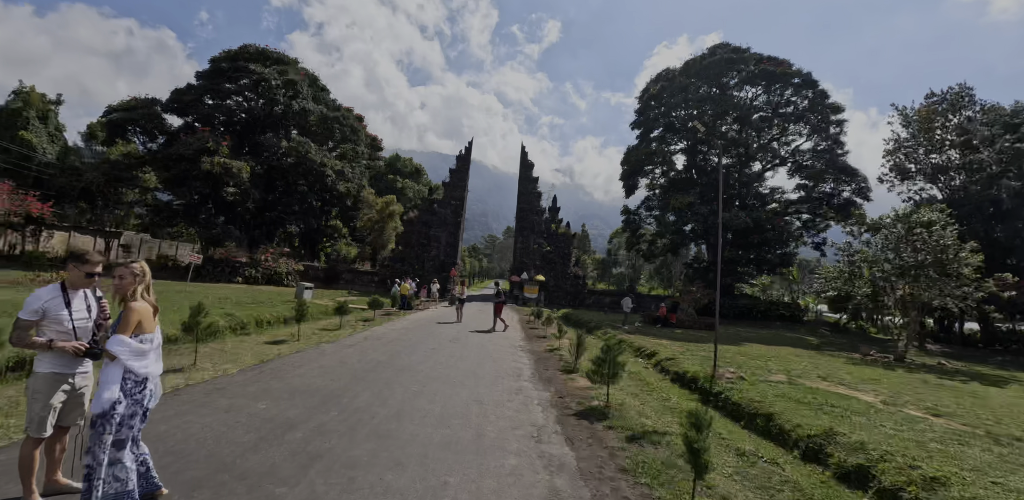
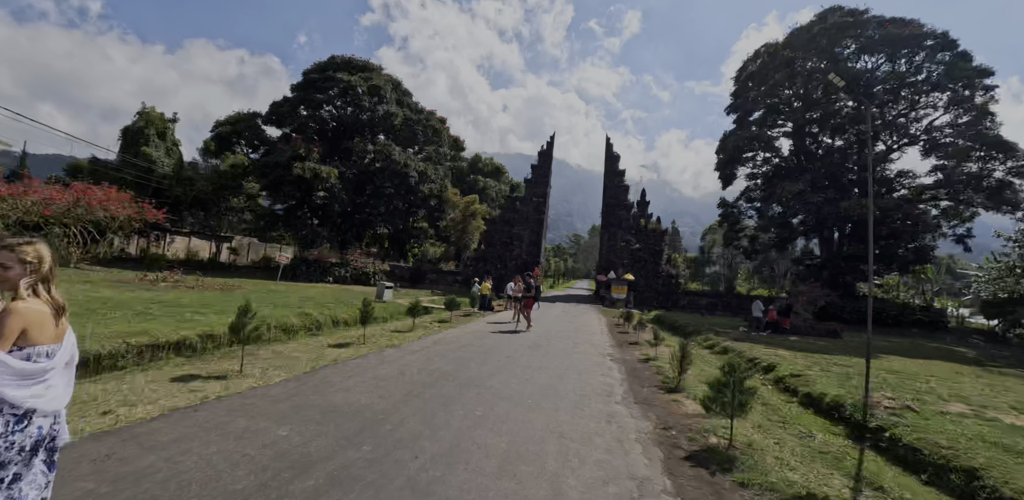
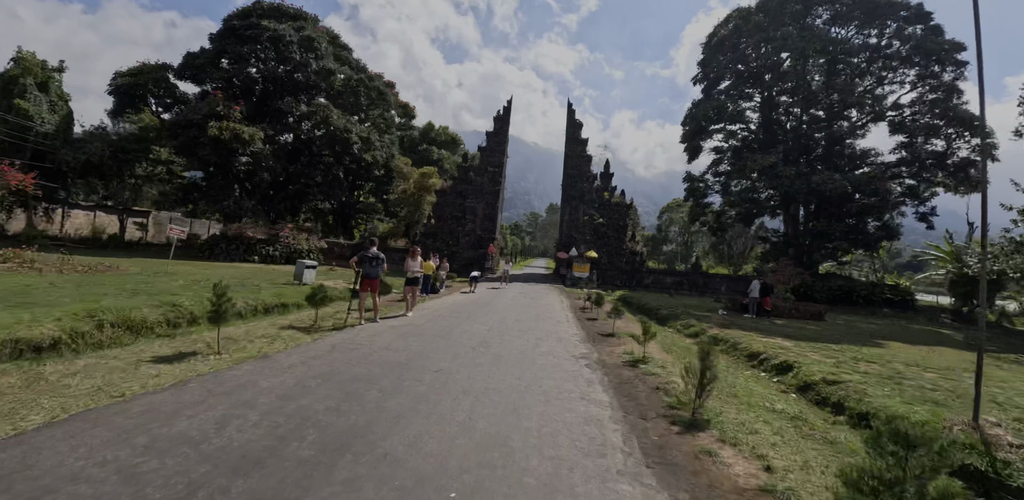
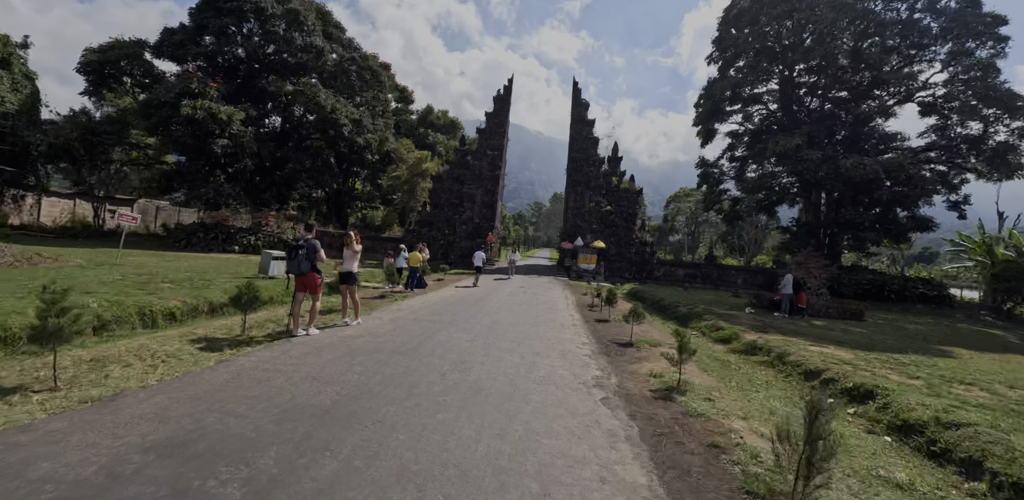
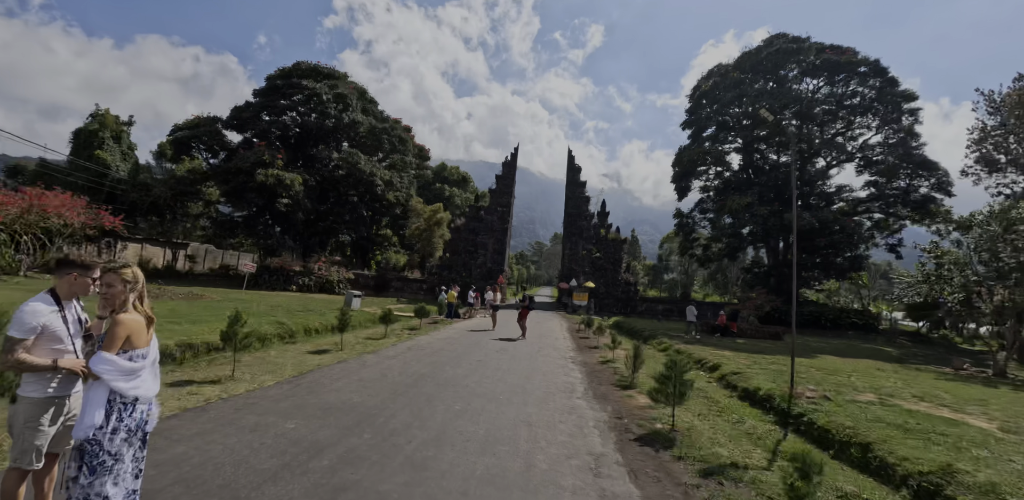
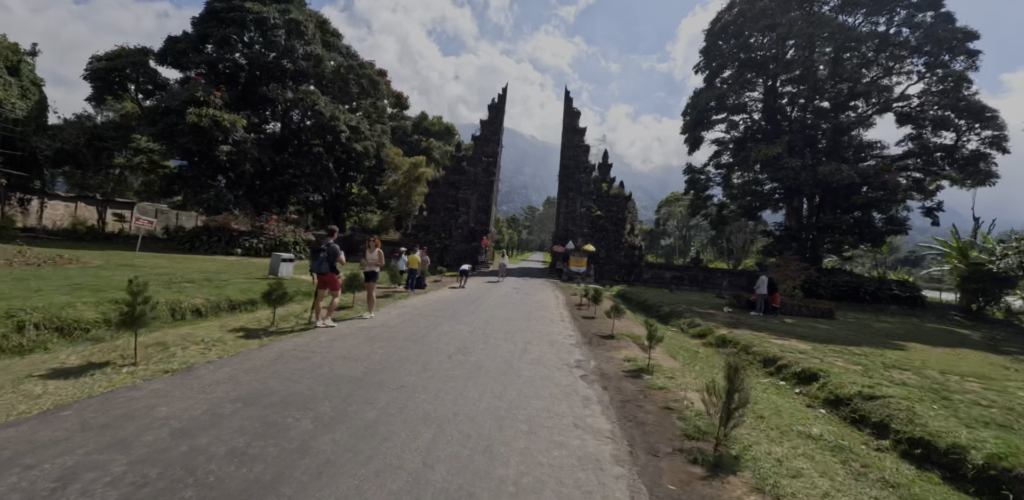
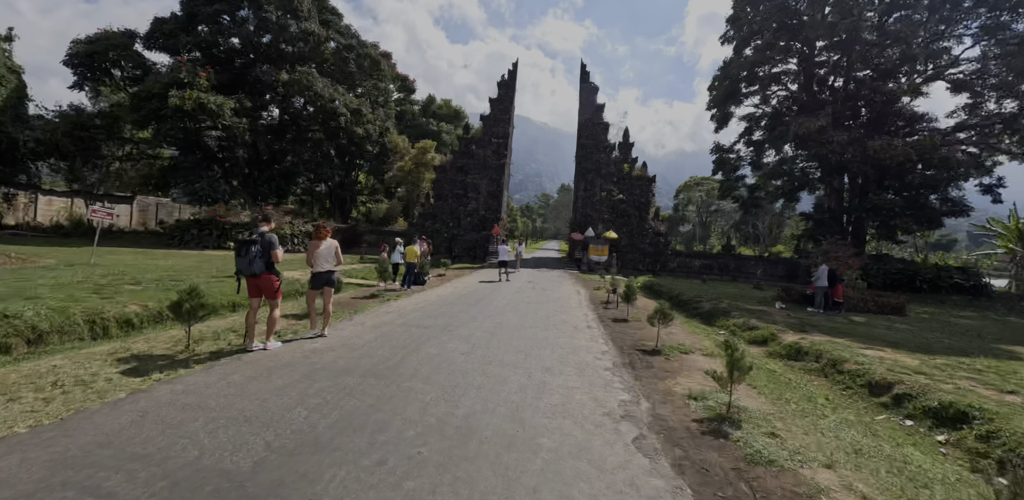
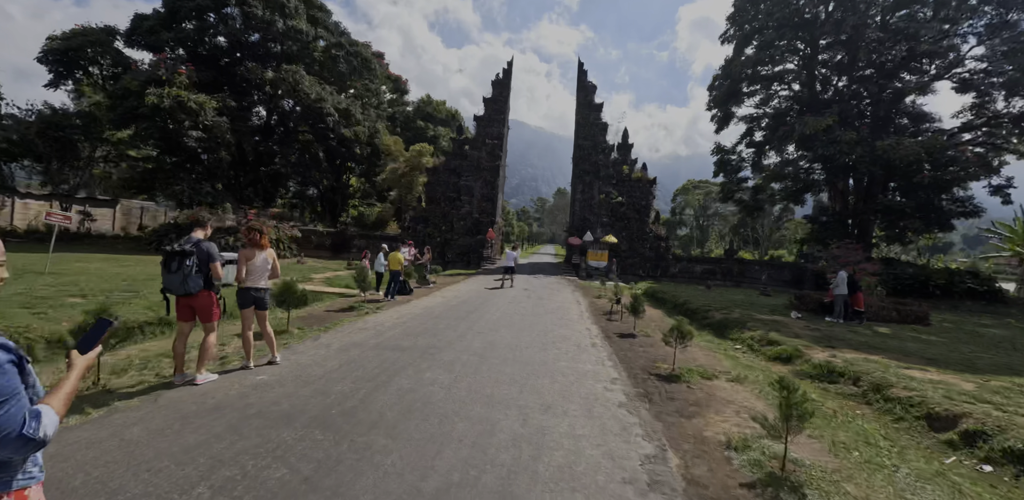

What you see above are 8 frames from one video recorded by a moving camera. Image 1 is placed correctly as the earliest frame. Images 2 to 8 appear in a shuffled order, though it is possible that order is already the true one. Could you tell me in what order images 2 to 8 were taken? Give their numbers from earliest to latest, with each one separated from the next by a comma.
5, 2, 3, 6, 4, 7, 8
